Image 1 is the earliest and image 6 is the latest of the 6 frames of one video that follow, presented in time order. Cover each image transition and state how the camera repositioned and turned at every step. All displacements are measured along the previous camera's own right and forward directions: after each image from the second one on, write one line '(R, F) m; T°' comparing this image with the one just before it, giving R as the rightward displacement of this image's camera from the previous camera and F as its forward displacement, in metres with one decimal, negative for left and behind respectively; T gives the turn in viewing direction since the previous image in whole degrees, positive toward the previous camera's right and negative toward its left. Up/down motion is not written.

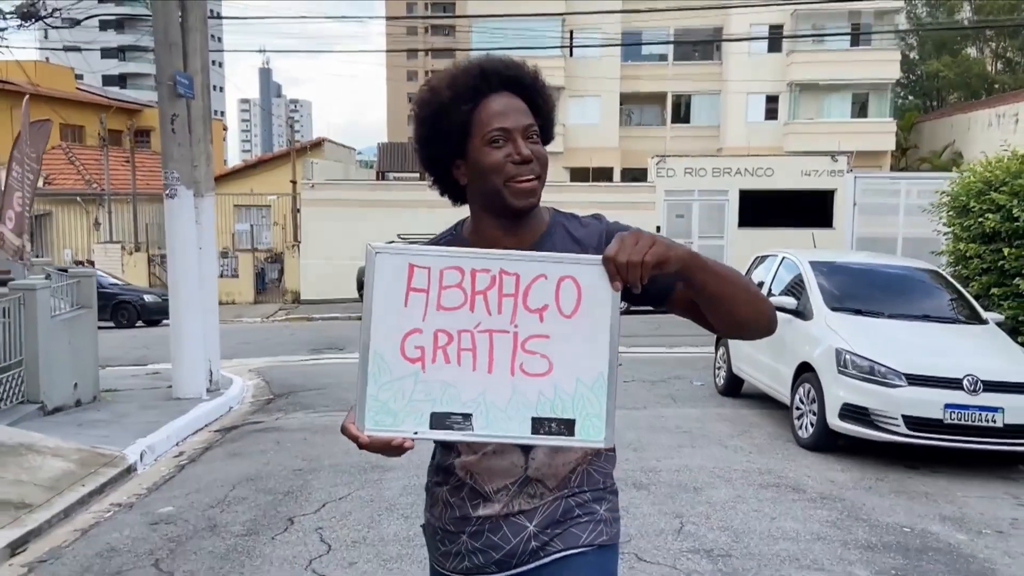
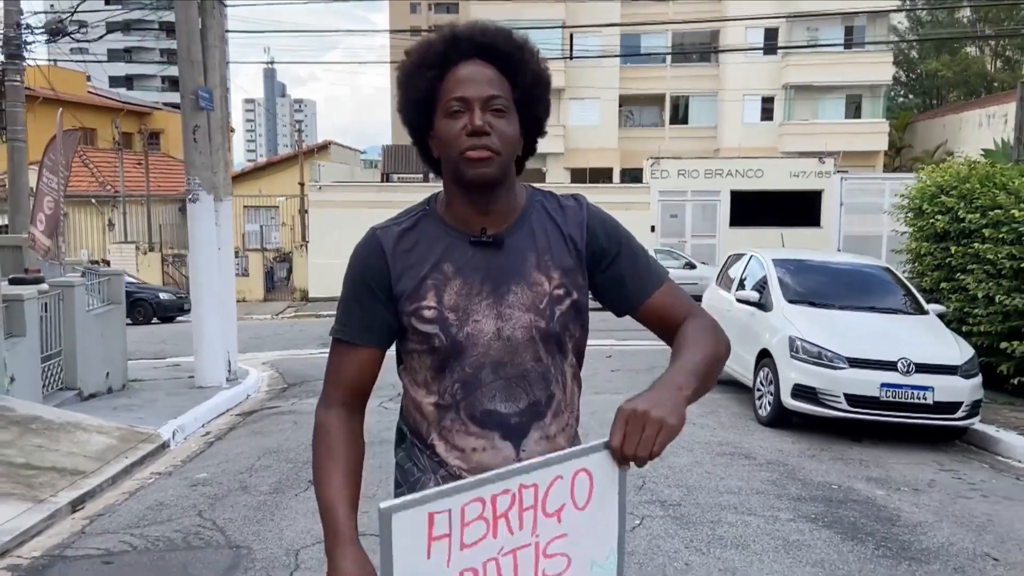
(+0.1, -0.8) m; 0°
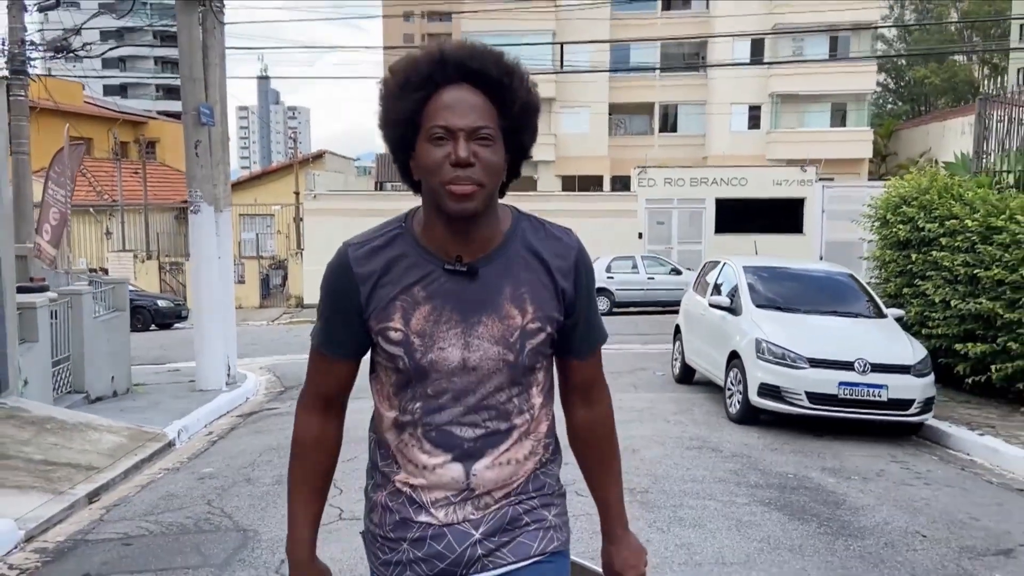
(+0.1, -0.5) m; 0°
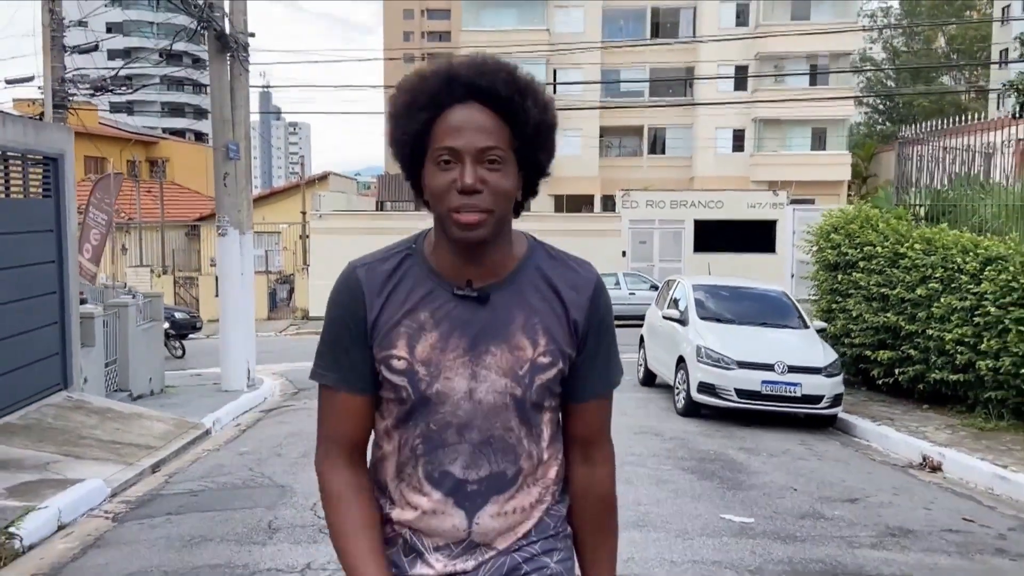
(+0.2, -1.6) m; 0°
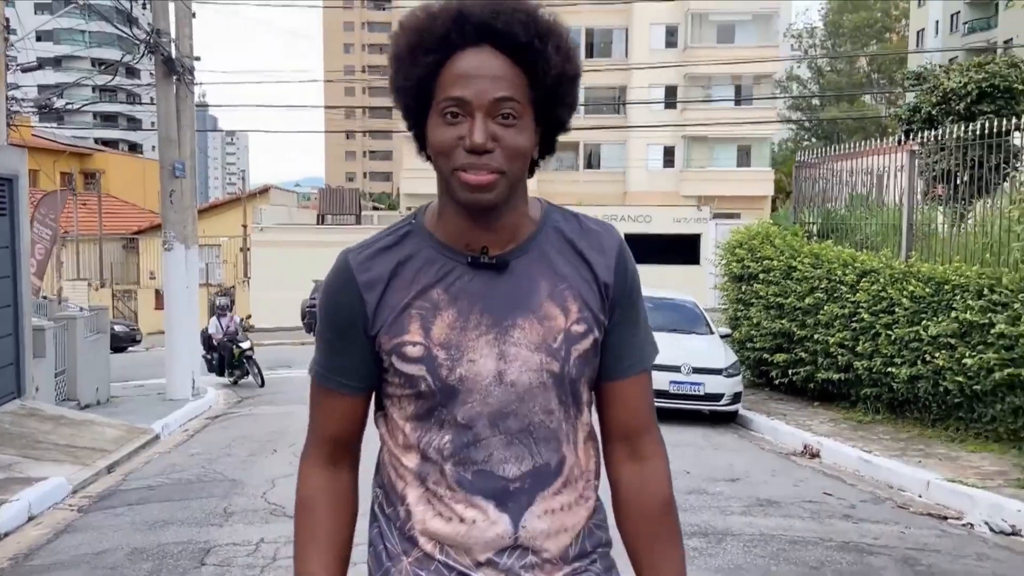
(+0.1, -0.9) m; +4°
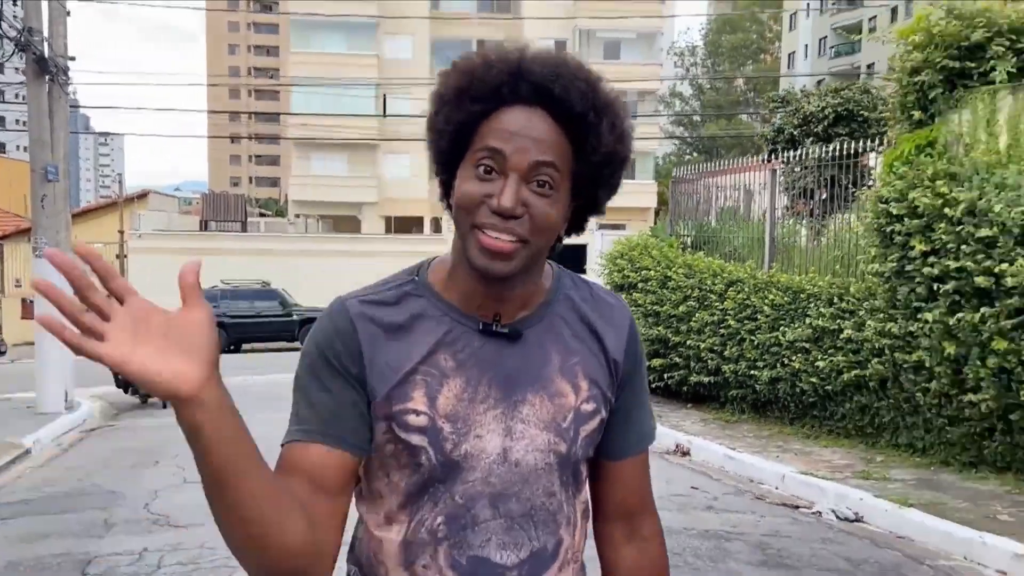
(0.0, -0.3) m; +7°
